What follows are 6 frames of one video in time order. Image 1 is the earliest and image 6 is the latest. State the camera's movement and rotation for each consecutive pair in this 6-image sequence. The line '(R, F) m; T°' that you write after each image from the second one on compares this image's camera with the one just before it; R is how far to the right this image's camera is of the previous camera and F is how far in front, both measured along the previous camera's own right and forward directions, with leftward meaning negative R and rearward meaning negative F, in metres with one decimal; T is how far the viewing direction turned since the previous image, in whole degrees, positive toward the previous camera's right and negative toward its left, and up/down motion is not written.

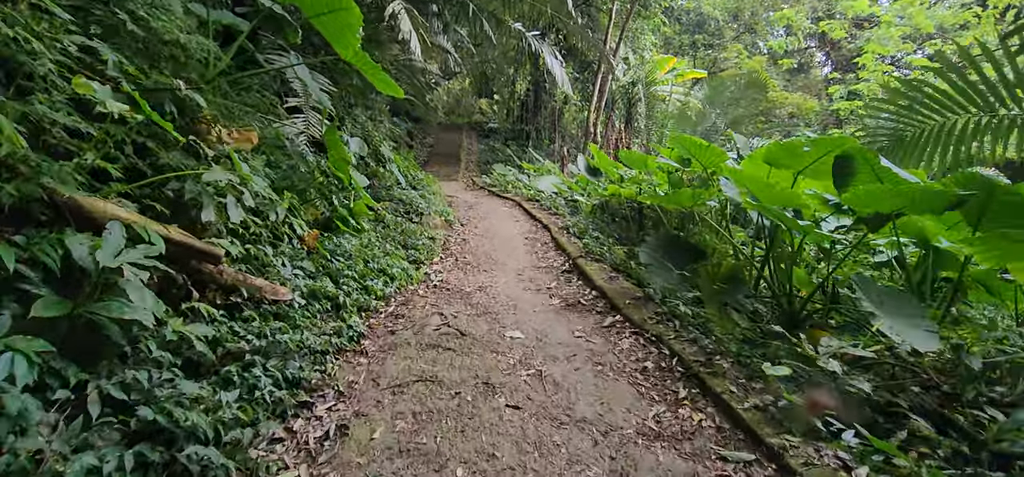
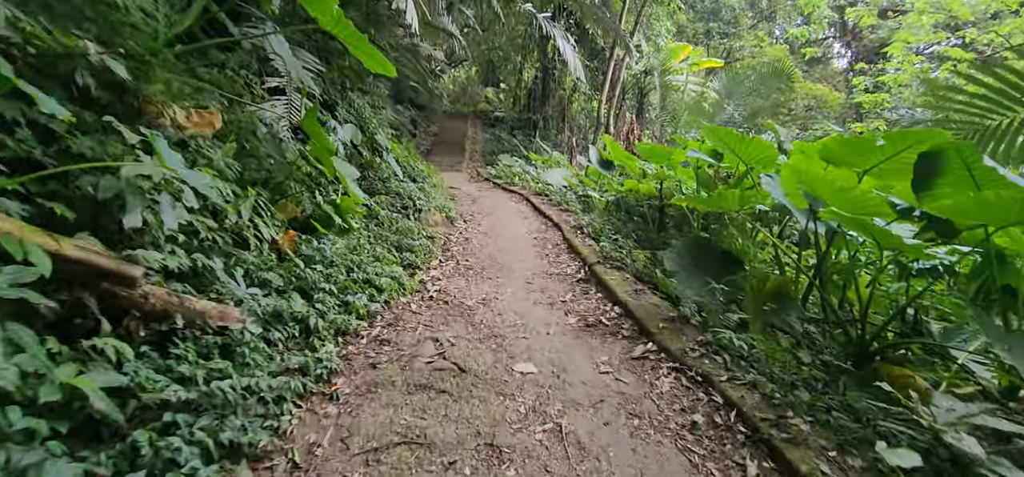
(0.0, +0.5) m; 0°
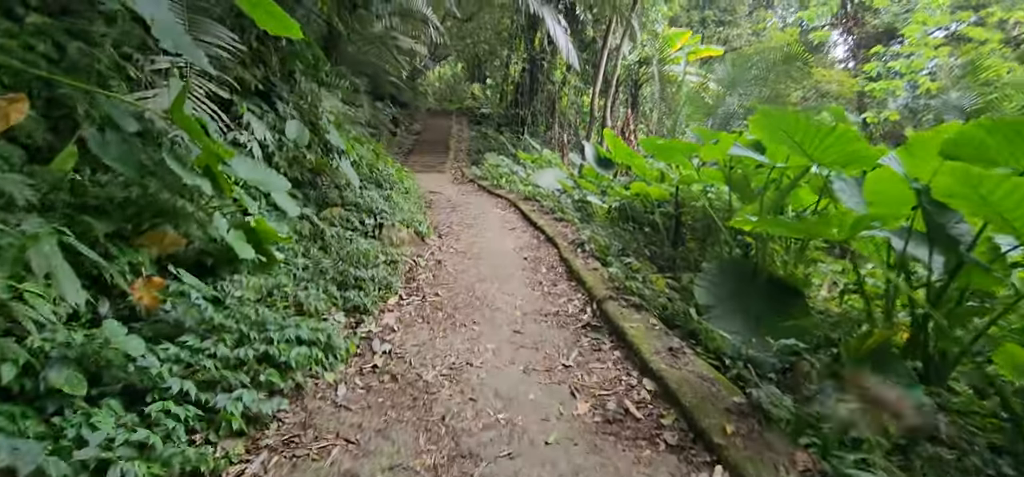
(0.0, +0.9) m; +1°
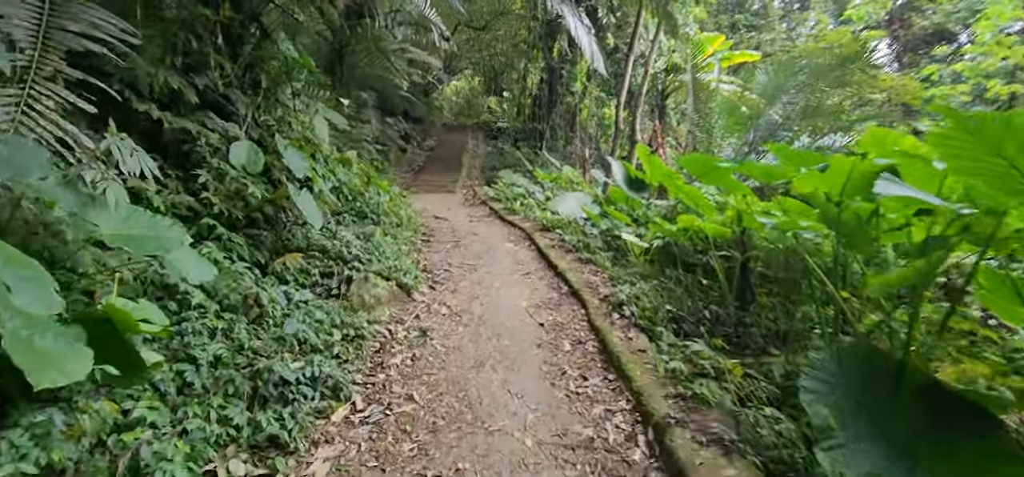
(0.0, +0.9) m; -2°
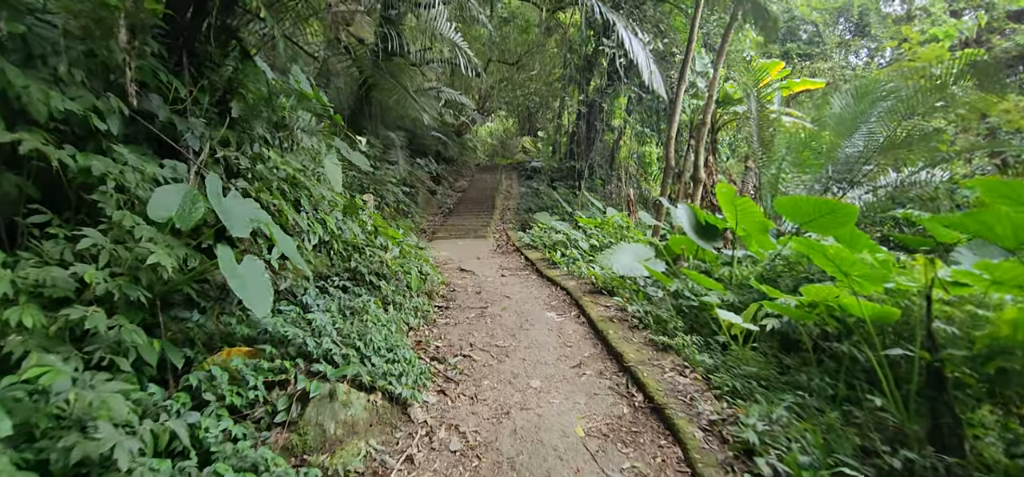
(0.0, +1.0) m; -4°
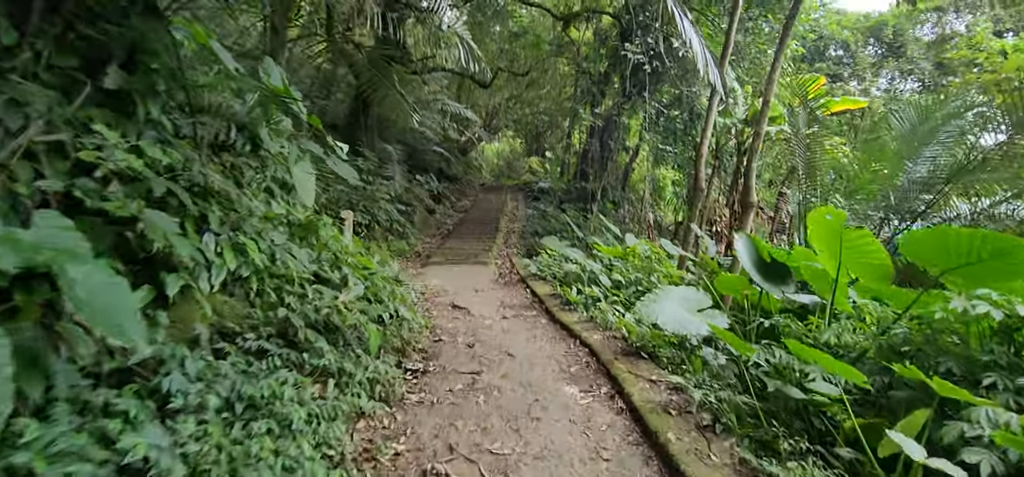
(0.0, +1.0) m; 0°
